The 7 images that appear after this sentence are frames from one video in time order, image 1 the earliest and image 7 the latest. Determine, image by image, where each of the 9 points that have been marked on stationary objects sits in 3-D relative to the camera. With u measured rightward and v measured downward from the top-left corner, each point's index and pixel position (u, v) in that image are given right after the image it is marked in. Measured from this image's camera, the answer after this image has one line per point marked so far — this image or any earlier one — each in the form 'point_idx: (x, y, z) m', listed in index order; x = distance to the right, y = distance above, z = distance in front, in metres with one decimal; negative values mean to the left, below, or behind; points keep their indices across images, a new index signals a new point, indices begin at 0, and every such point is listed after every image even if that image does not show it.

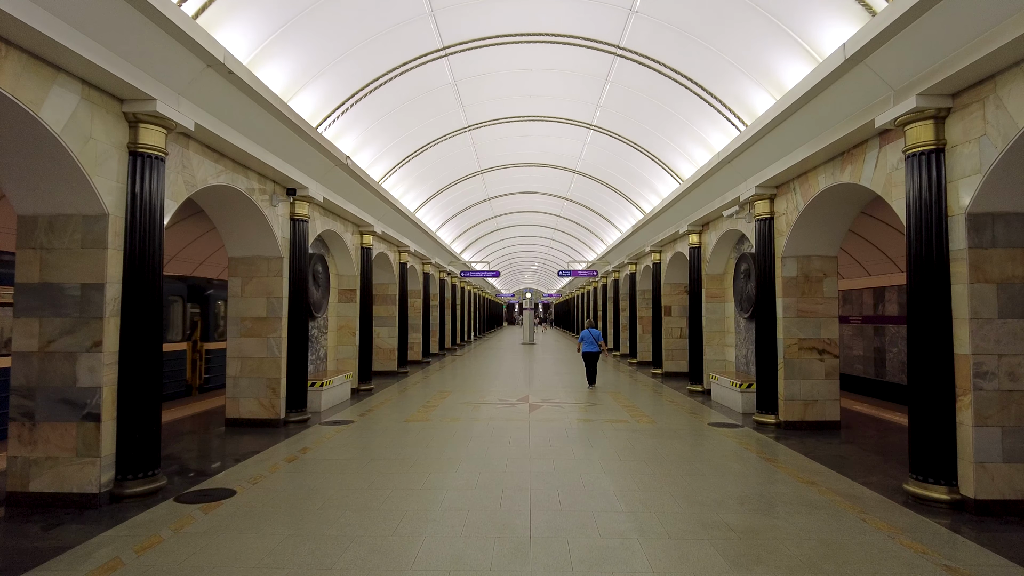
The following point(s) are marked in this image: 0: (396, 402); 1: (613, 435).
0: (-2.0, -2.0, +11.8) m
1: (+1.2, -1.8, +8.2) m
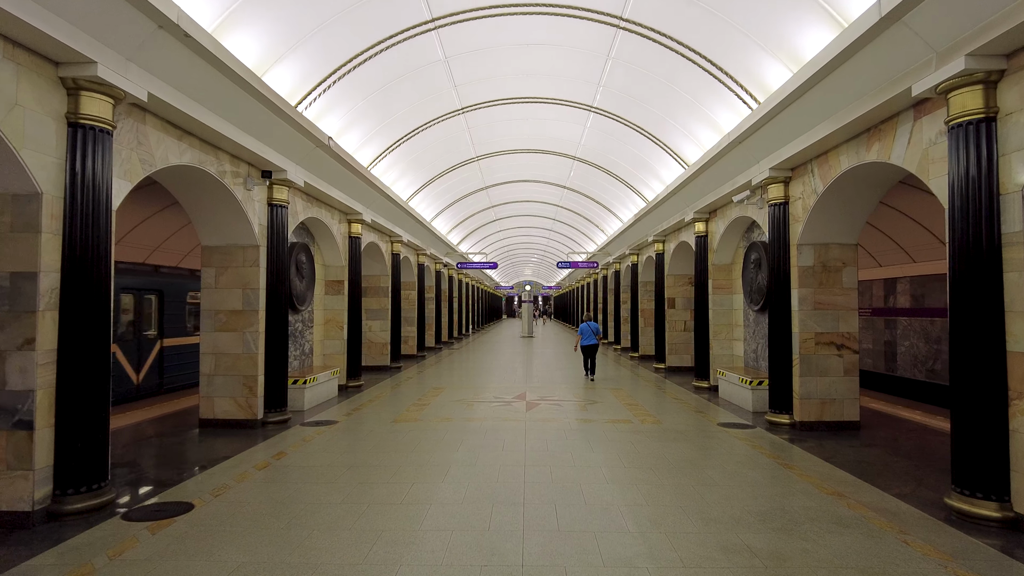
0: (-2.1, -1.9, +11.2) m
1: (+1.2, -1.7, +7.6) m
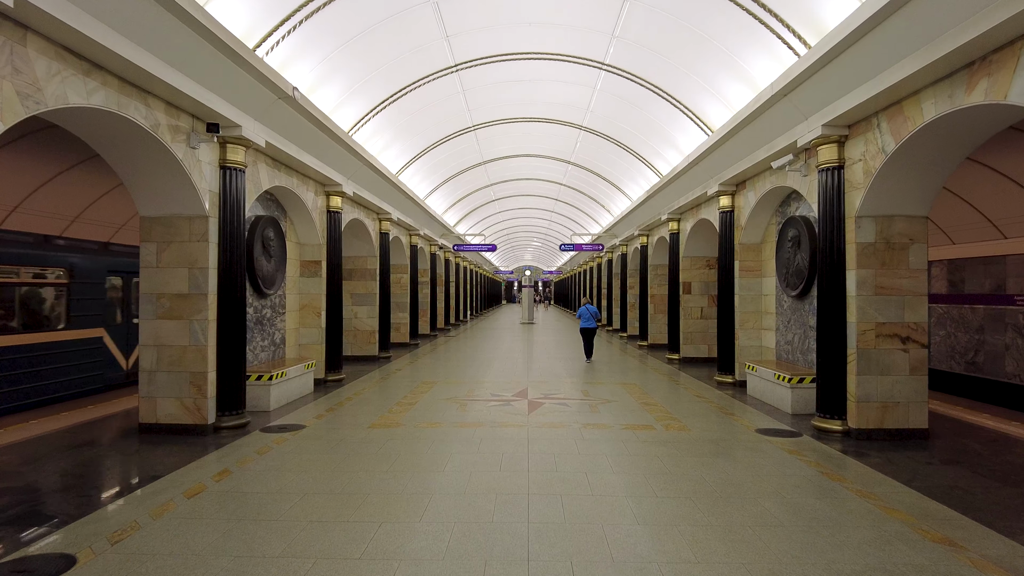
0: (-2.1, -1.6, +9.8) m
1: (+1.2, -1.5, +6.3) m
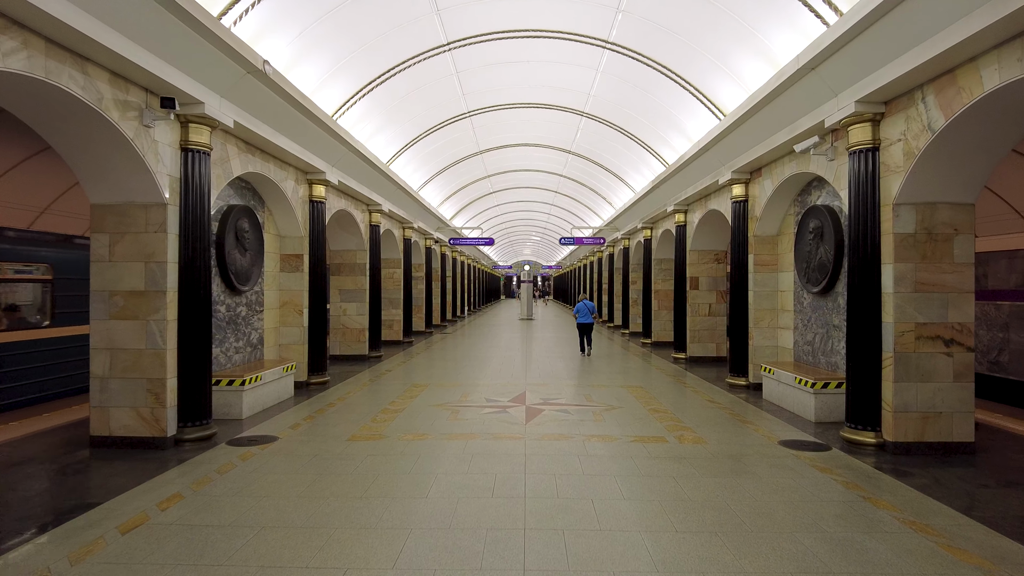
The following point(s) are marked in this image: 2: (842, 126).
0: (-2.2, -1.5, +9.1) m
1: (+1.1, -1.5, +5.5) m
2: (+3.3, +1.6, +6.5) m
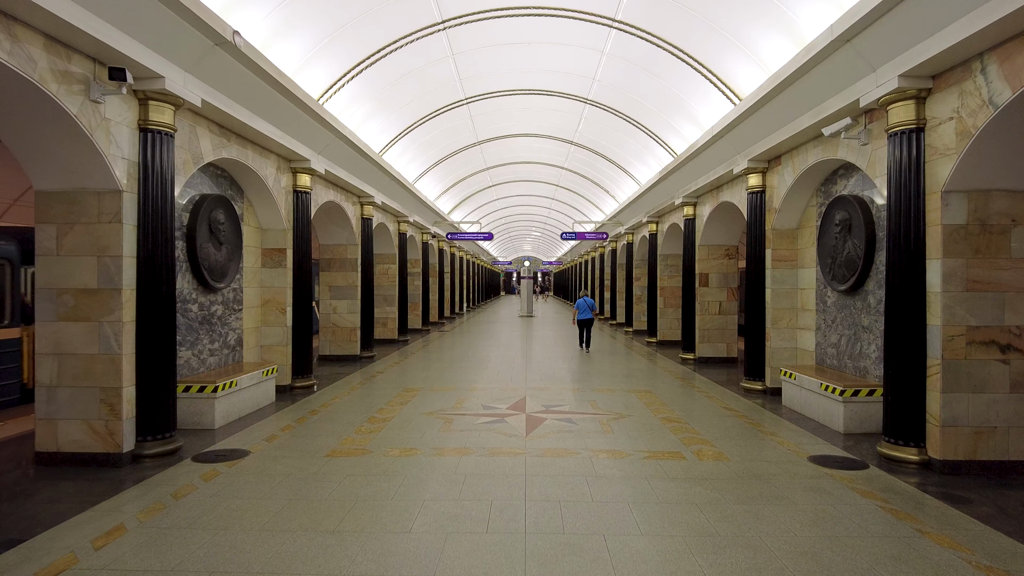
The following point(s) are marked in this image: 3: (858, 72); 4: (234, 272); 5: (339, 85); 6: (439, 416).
0: (-2.2, -1.5, +8.4) m
1: (+1.1, -1.5, +4.9) m
2: (+3.3, +1.6, +5.8) m
3: (+3.2, +2.0, +6.0) m
4: (-3.4, +0.2, +8.1) m
5: (-2.5, +2.9, +9.4) m
6: (-0.8, -1.4, +7.2) m
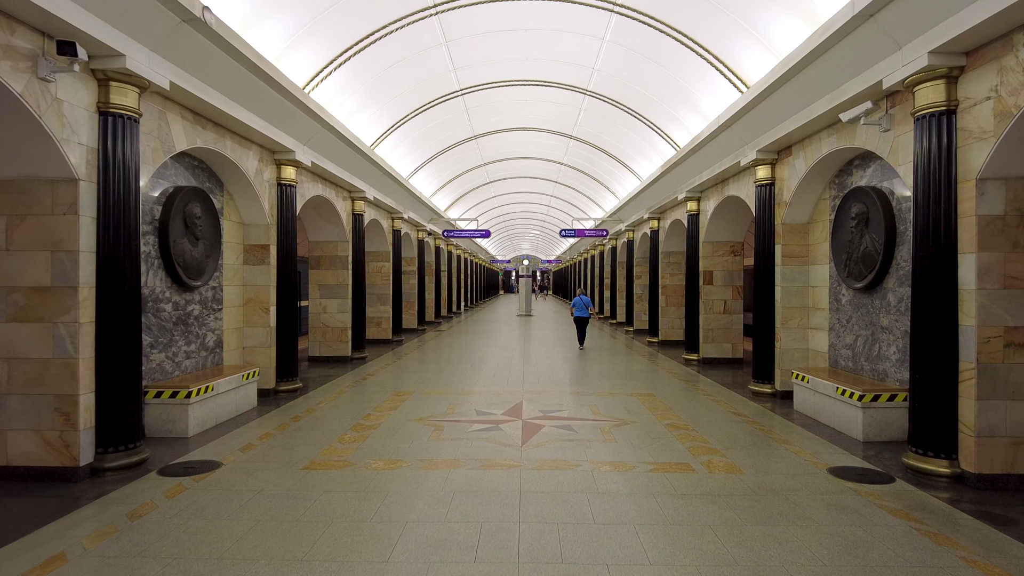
0: (-2.2, -1.5, +8.0) m
1: (+1.1, -1.5, +4.4) m
2: (+3.2, +1.7, +5.3) m
3: (+3.1, +2.0, +5.6) m
4: (-3.5, +0.2, +7.7) m
5: (-2.5, +2.9, +8.9) m
6: (-0.9, -1.4, +6.8) m
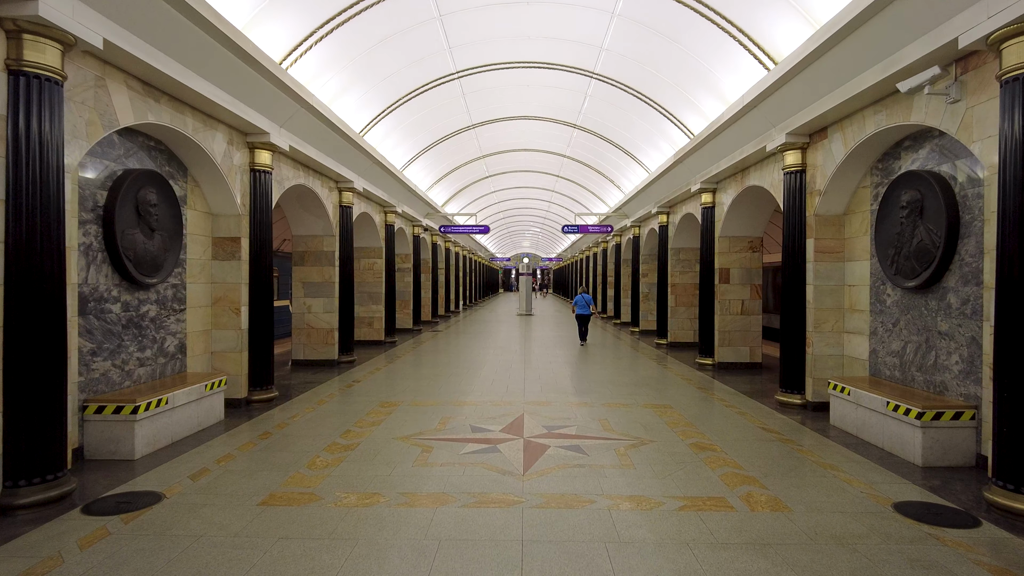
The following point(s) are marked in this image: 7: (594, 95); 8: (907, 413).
0: (-2.2, -1.5, +7.1) m
1: (+1.1, -1.5, +3.5) m
2: (+3.2, +1.7, +4.4) m
3: (+3.2, +2.0, +4.6) m
4: (-3.5, +0.2, +6.7) m
5: (-2.5, +3.0, +8.0) m
6: (-0.9, -1.4, +5.9) m
7: (+1.6, +3.8, +12.9) m
8: (+3.3, -1.0, +5.5) m
